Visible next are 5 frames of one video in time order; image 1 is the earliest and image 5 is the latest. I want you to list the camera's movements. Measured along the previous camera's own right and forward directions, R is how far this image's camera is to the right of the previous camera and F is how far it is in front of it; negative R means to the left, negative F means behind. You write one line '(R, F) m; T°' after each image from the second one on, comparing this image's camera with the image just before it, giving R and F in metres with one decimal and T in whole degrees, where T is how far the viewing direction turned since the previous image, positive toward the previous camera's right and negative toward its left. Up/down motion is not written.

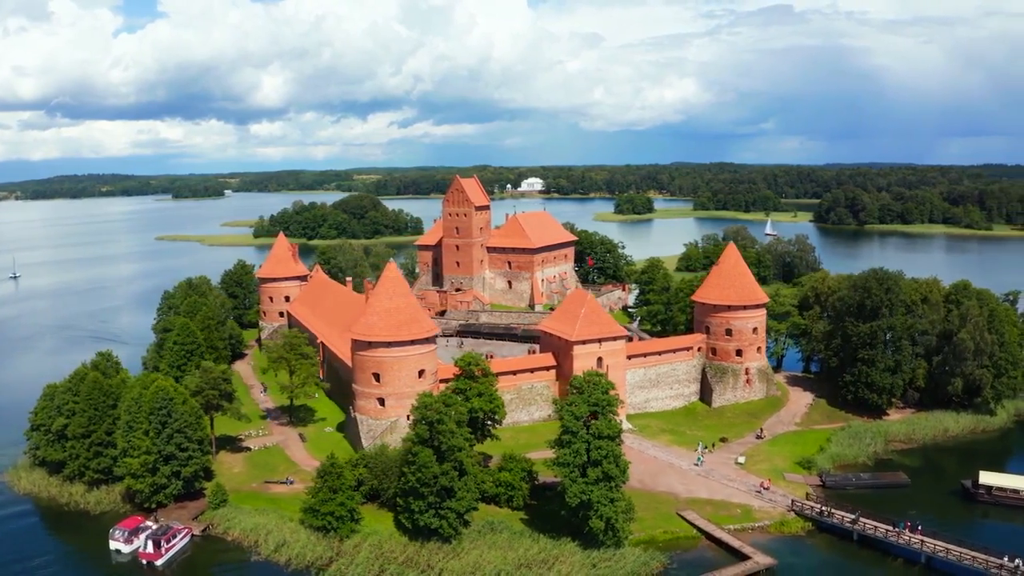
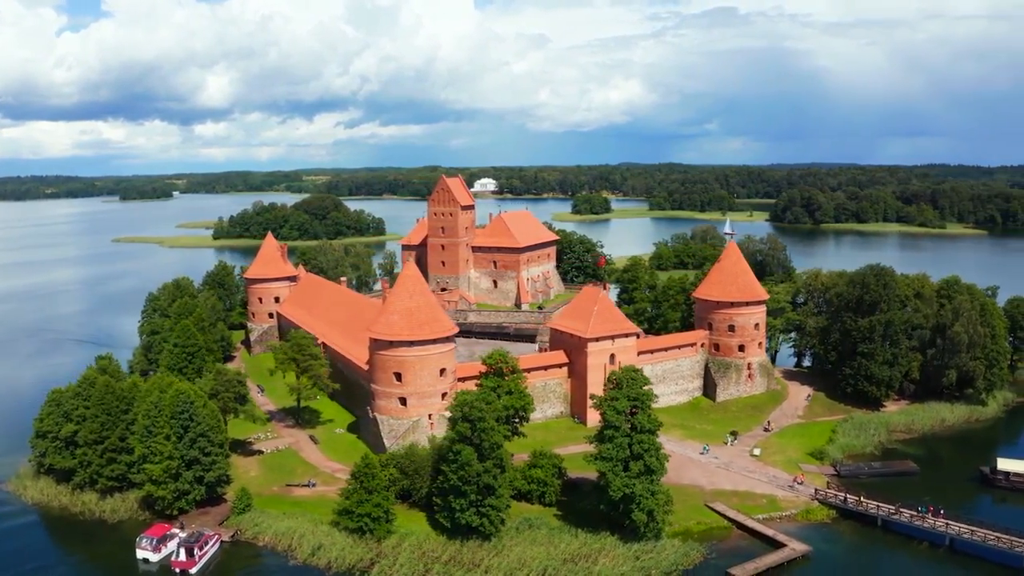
(-2.9, 0.0) m; +3°
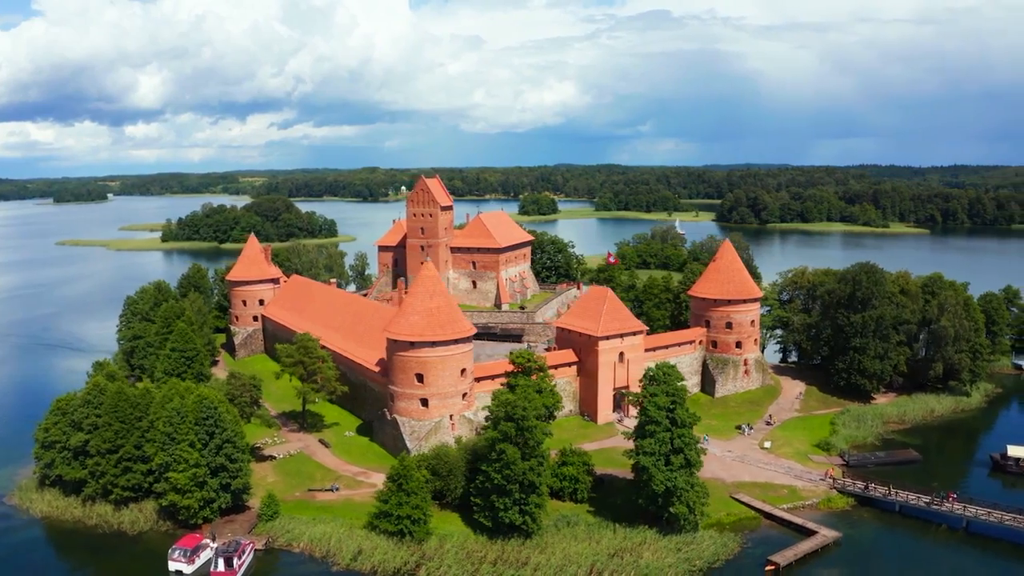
(-3.3, 0.0) m; +4°
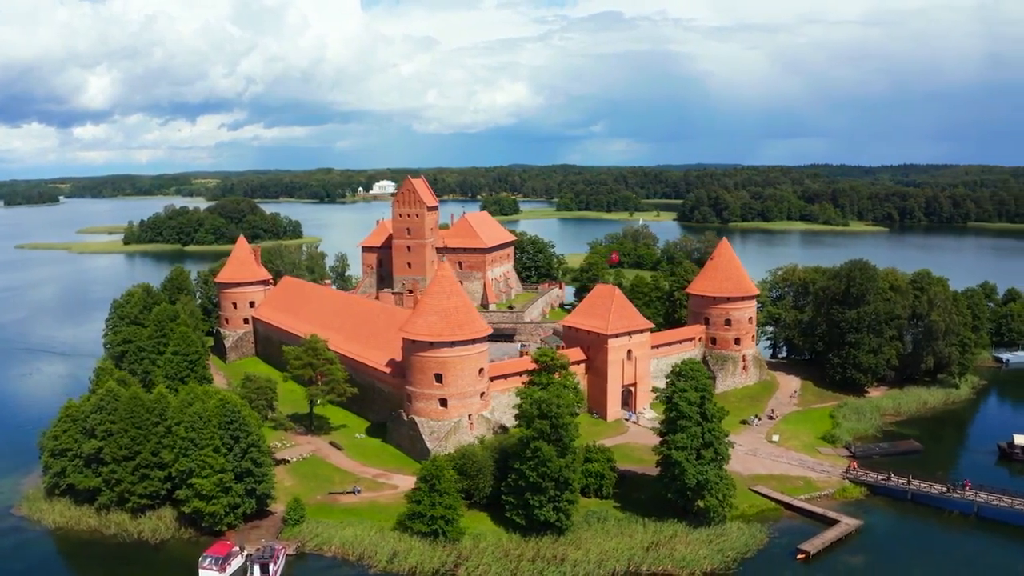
(-2.5, -0.1) m; +3°
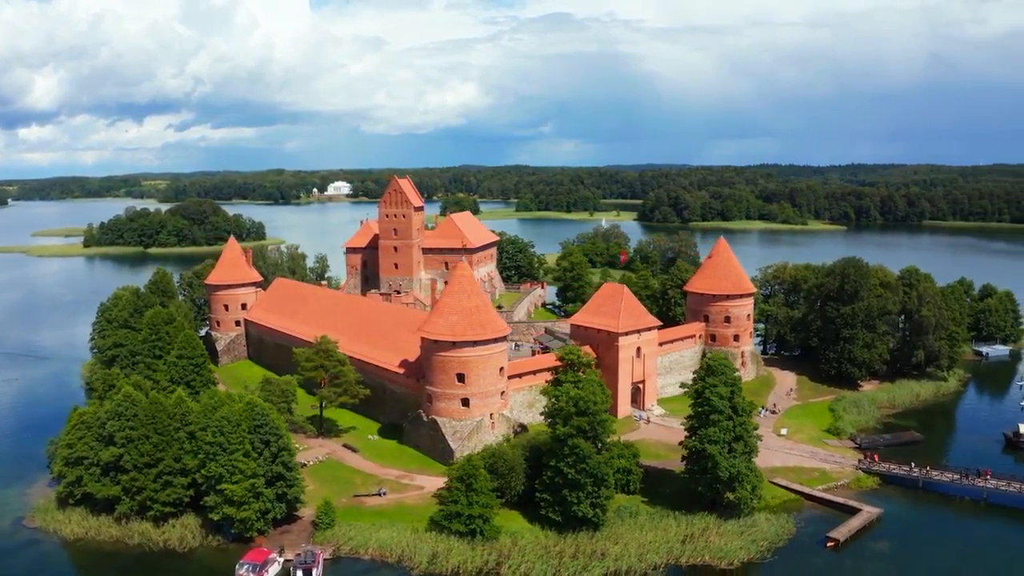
(-2.8, -0.1) m; +3°
